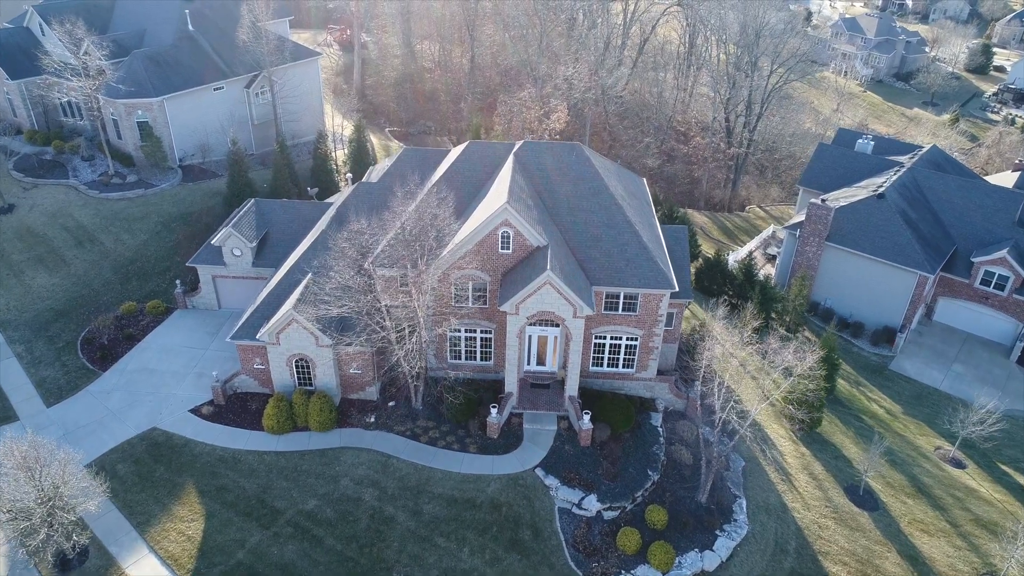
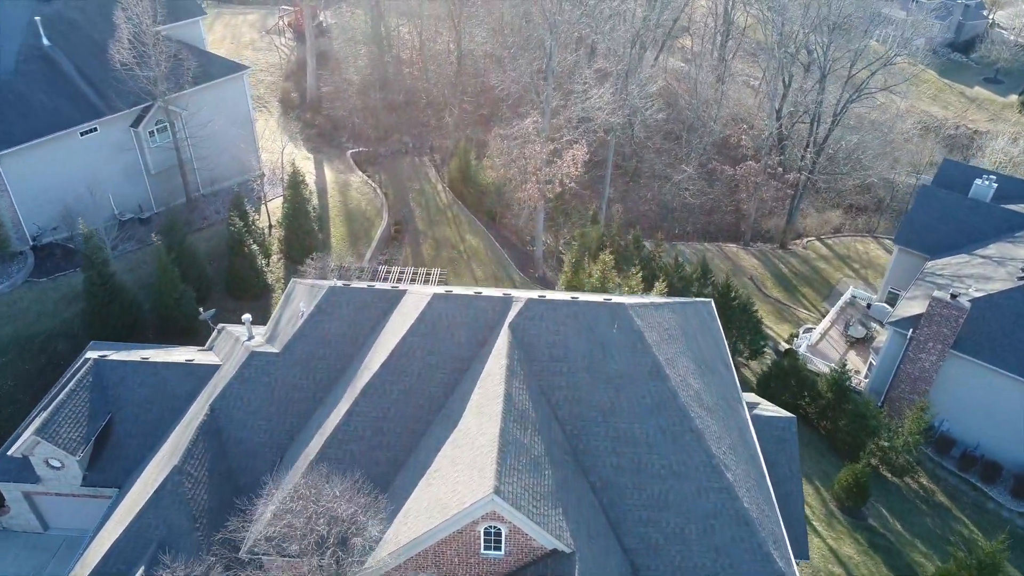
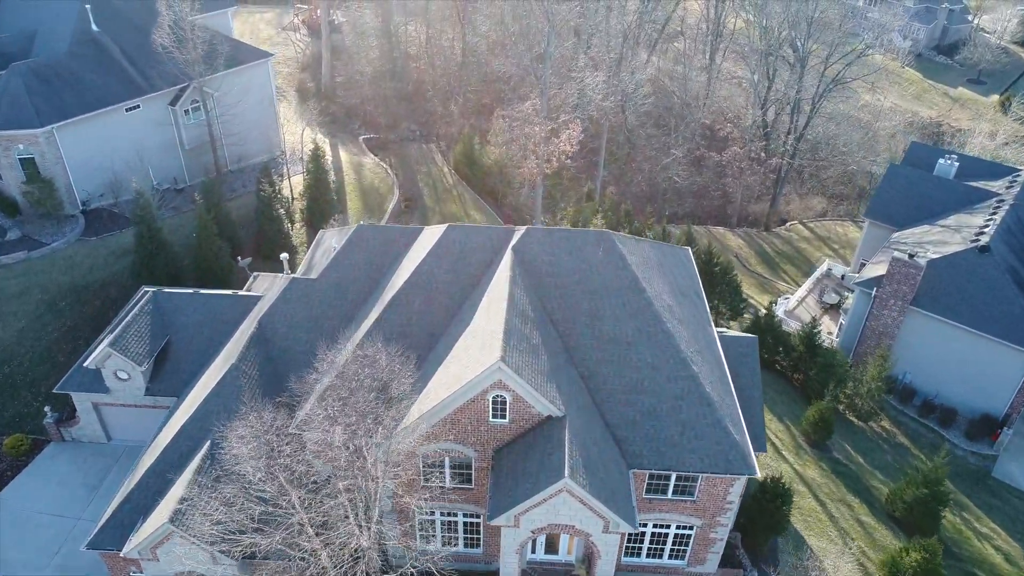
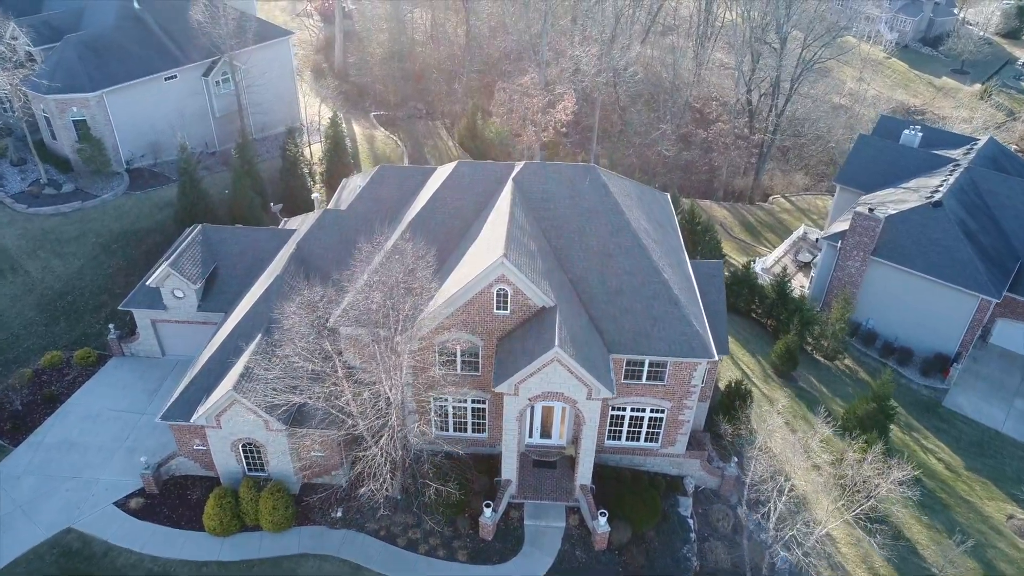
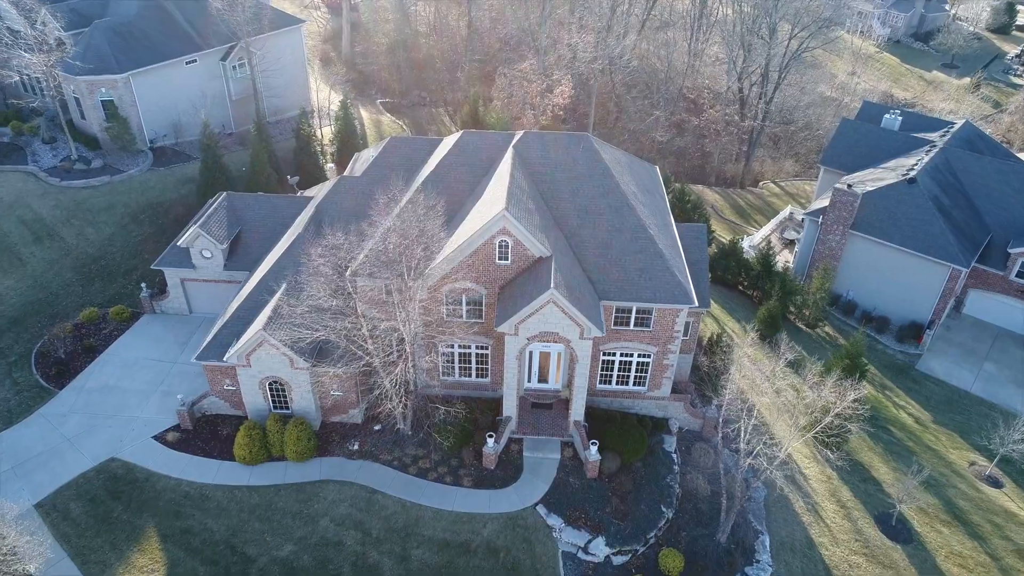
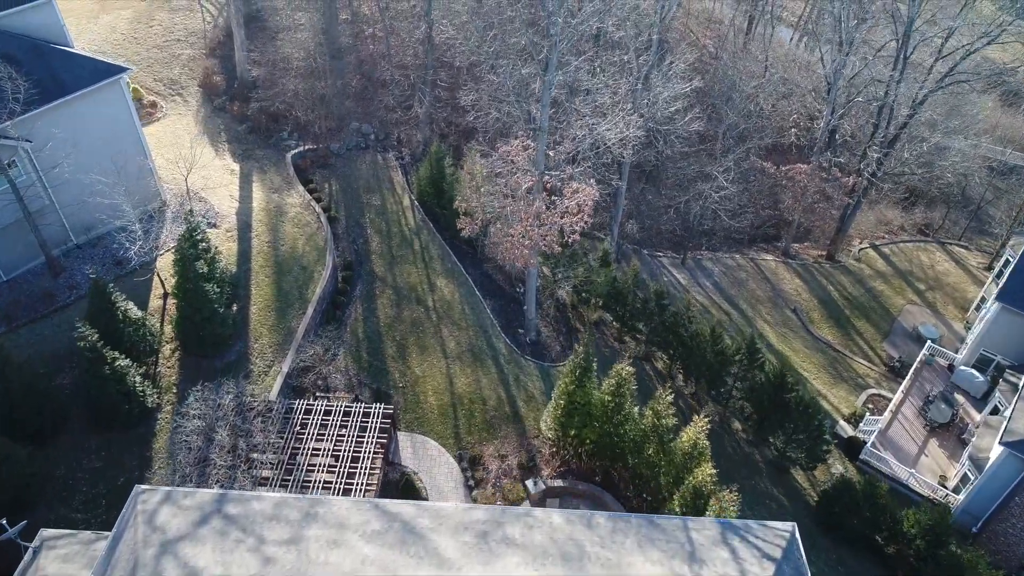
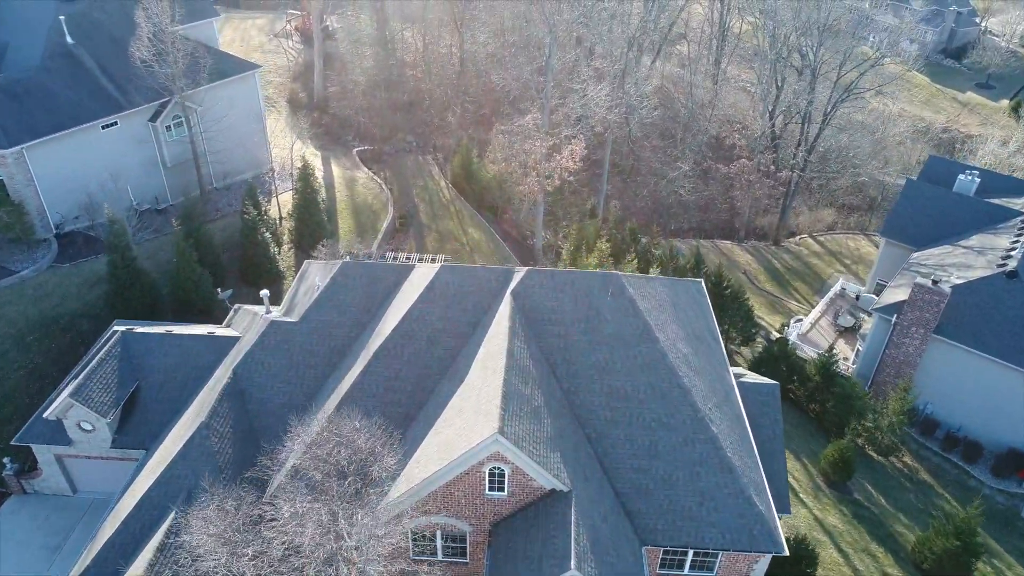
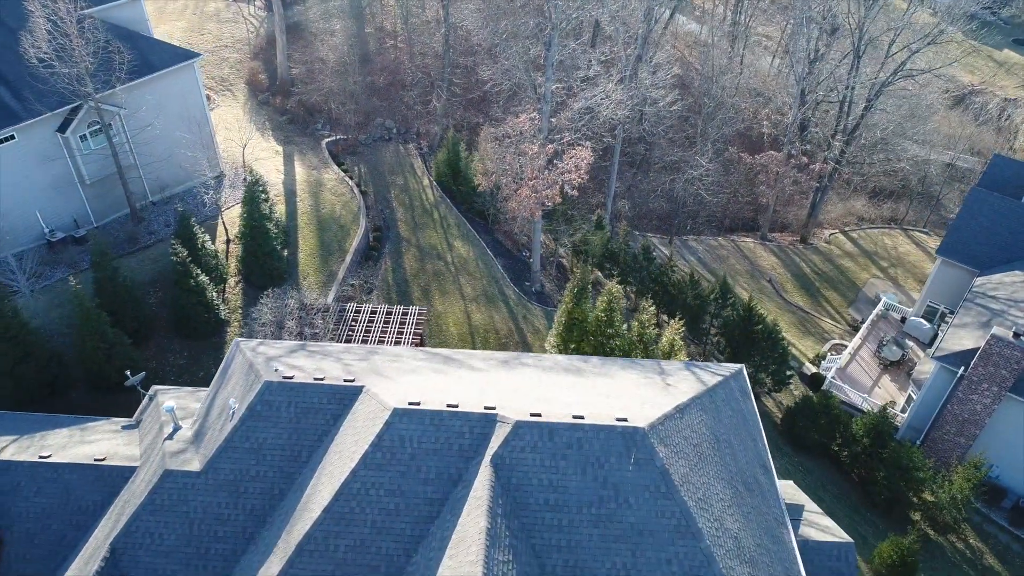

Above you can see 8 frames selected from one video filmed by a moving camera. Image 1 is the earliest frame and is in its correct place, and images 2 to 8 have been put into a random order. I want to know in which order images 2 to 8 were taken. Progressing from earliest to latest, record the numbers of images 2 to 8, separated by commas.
5, 4, 3, 7, 2, 8, 6
